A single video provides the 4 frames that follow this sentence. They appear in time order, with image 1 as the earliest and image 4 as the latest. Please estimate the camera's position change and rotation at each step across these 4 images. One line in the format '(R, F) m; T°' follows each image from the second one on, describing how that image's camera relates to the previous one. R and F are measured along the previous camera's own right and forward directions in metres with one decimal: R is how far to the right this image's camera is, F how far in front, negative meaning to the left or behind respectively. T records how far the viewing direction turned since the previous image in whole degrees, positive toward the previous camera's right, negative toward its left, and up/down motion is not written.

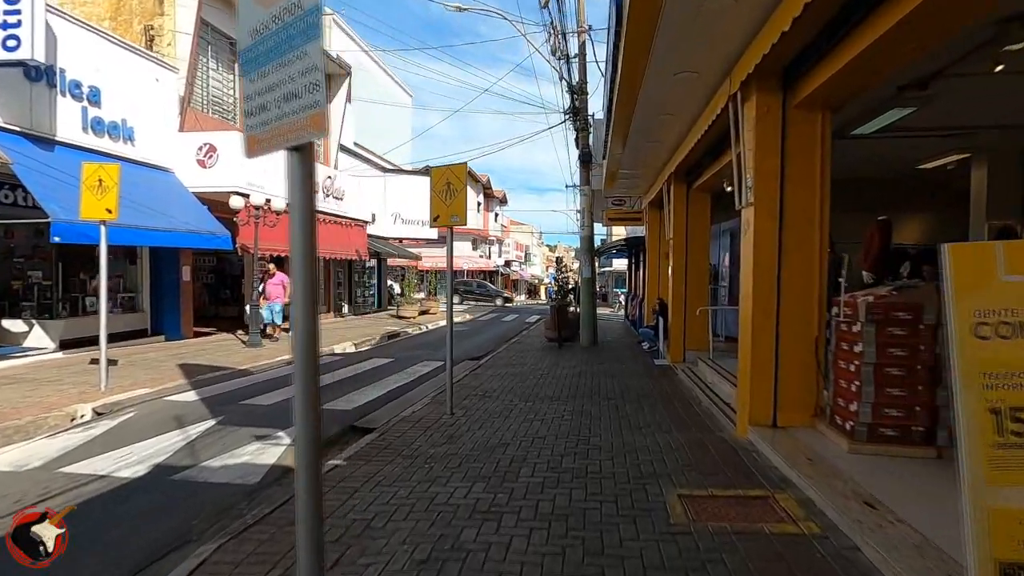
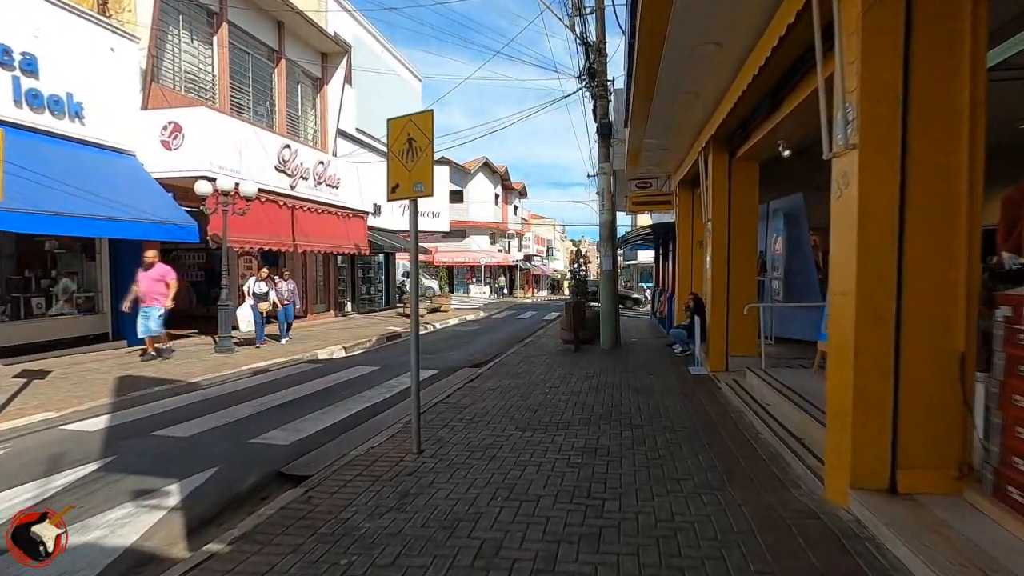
(+0.4, +2.1) m; -3°
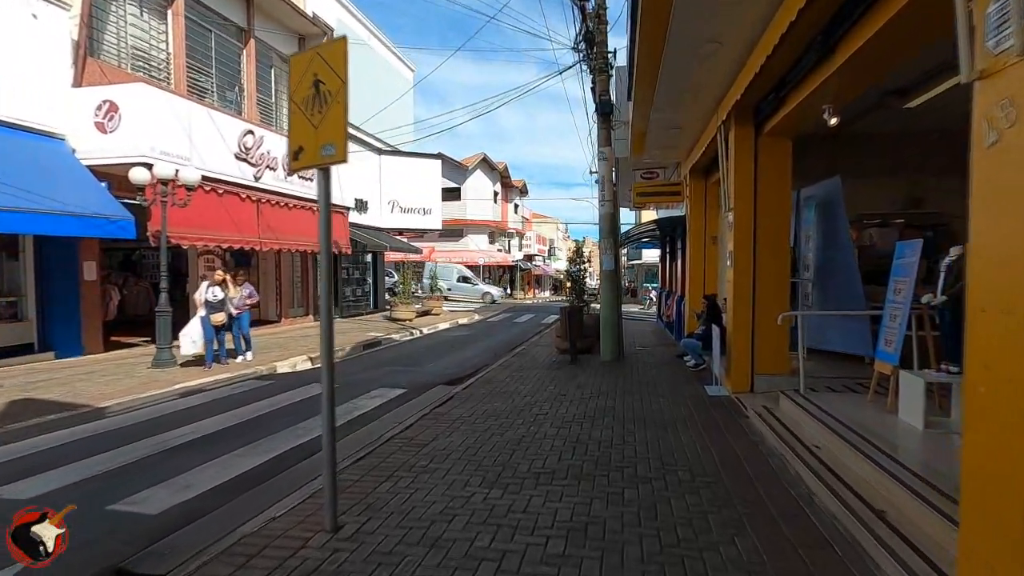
(+0.4, +1.7) m; 0°
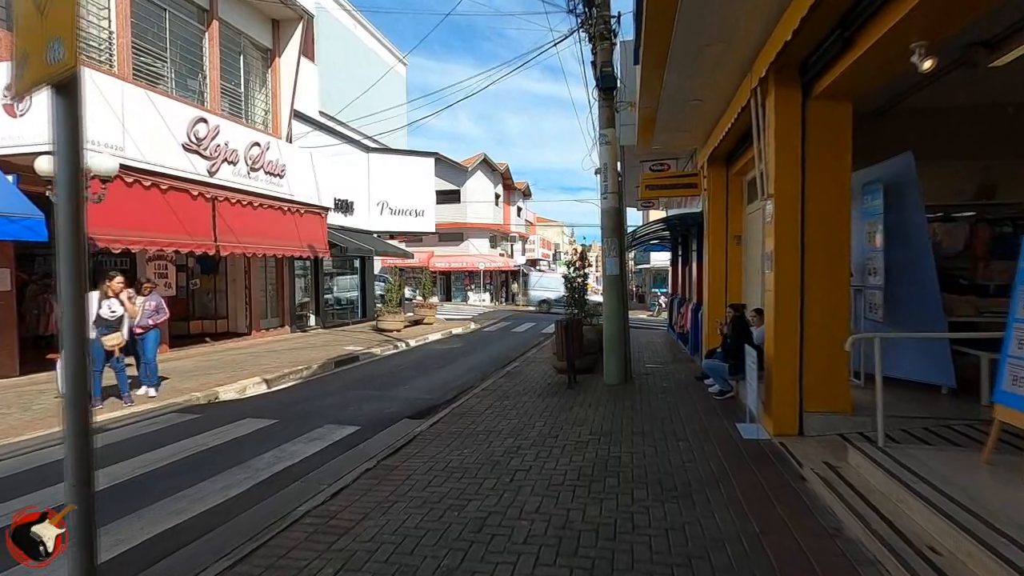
(+0.4, +1.9) m; -1°
